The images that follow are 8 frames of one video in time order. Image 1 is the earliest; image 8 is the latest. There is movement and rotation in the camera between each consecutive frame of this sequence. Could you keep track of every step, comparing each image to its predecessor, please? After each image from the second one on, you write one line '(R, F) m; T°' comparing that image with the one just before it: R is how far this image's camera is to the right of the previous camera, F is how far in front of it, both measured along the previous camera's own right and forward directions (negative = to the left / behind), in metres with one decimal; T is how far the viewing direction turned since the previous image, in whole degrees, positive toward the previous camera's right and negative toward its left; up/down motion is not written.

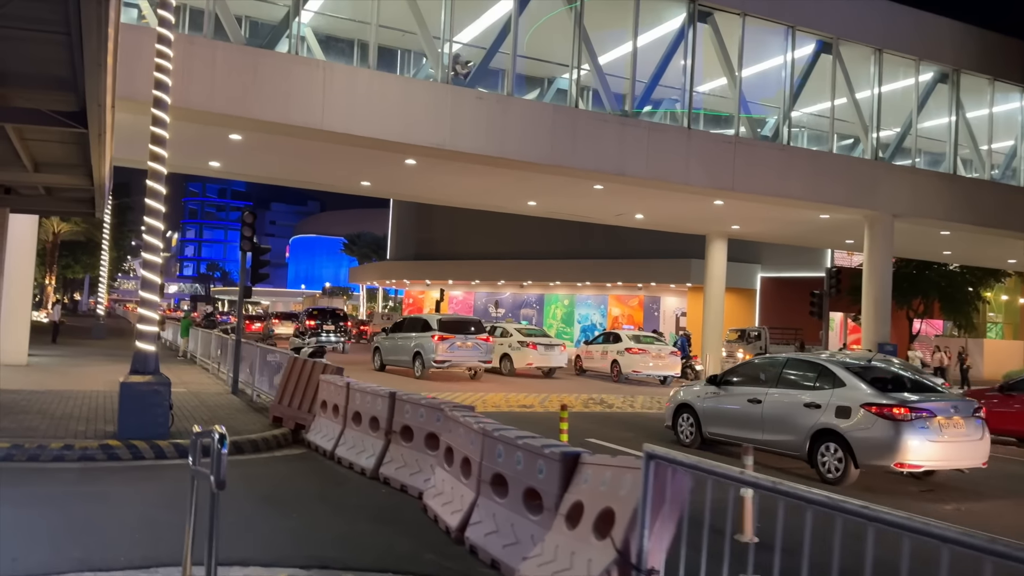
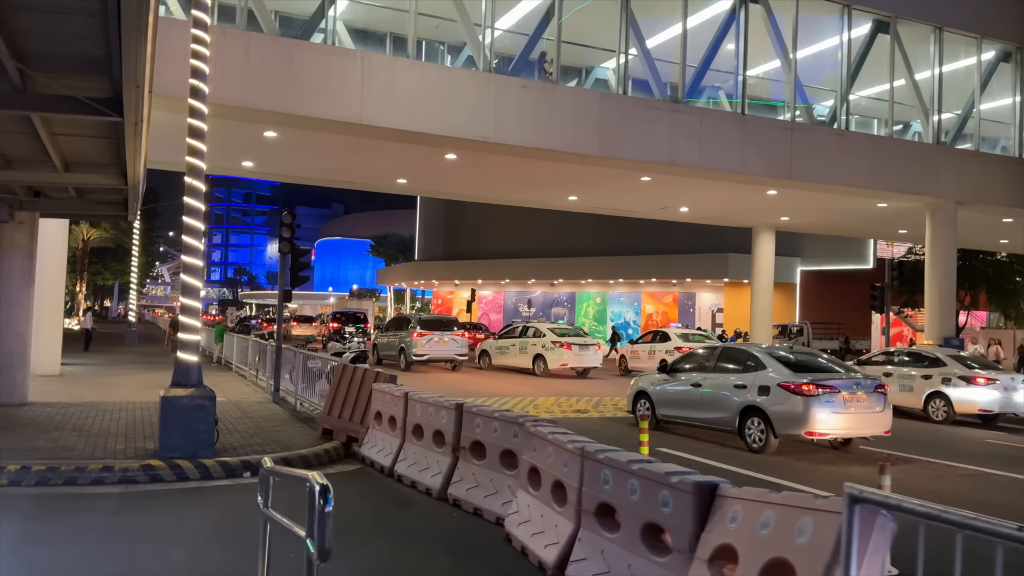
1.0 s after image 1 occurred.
(-0.5, +0.9) m; -2°
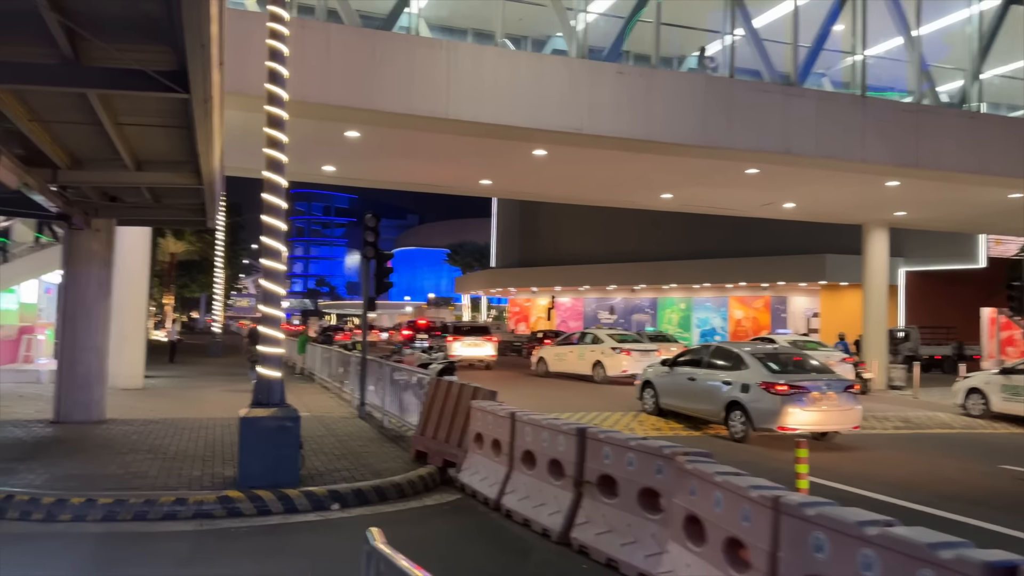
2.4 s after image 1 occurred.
(-0.5, +1.2) m; -5°
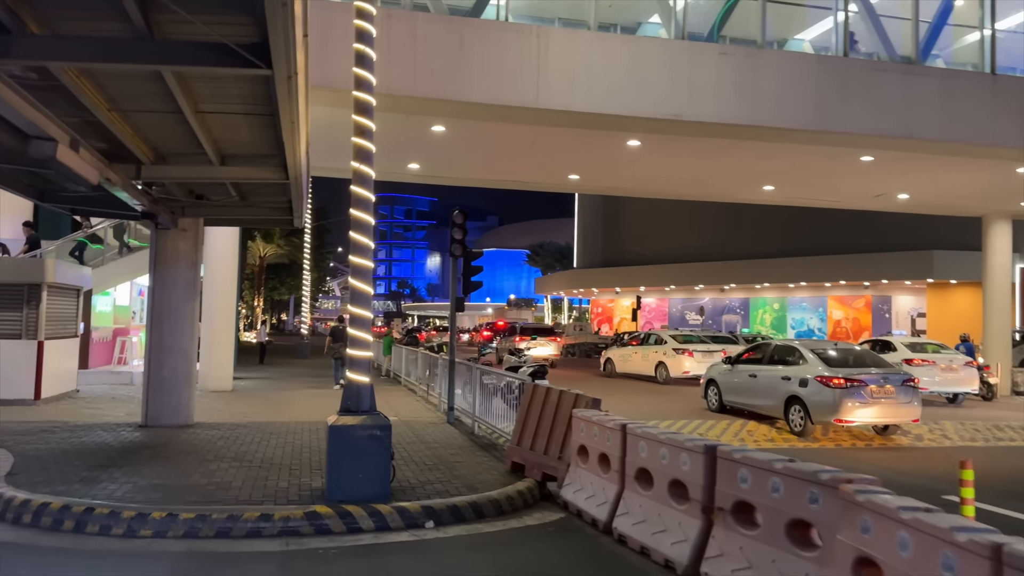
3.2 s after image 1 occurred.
(-0.3, +0.7) m; -6°
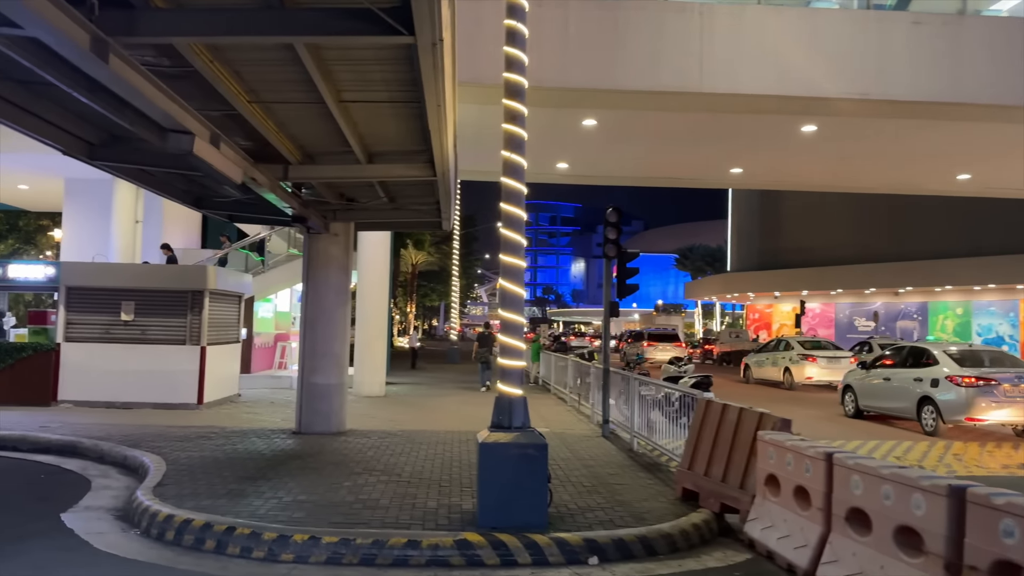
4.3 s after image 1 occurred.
(-0.2, +0.9) m; -10°
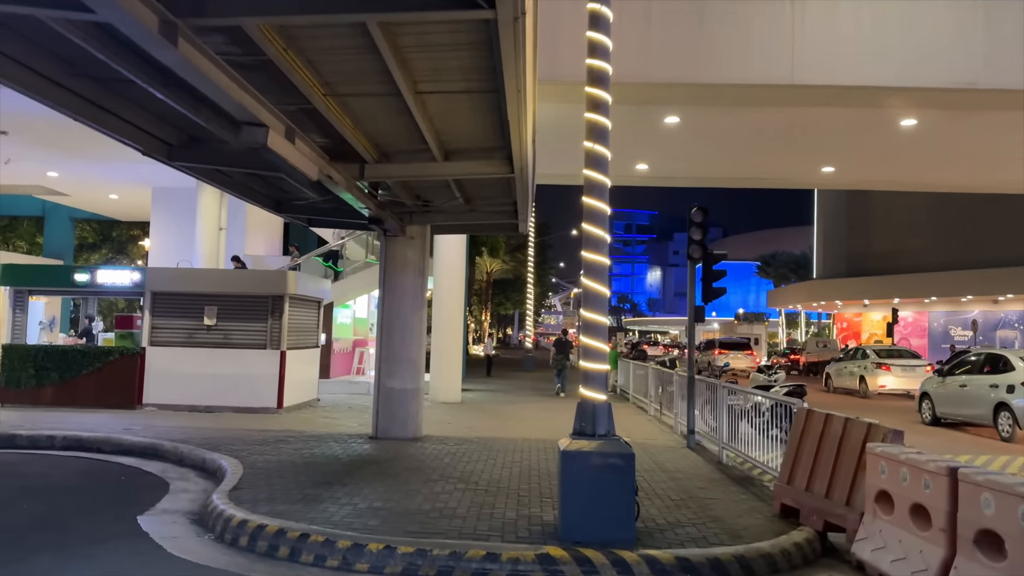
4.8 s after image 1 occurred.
(-0.1, +0.3) m; -5°
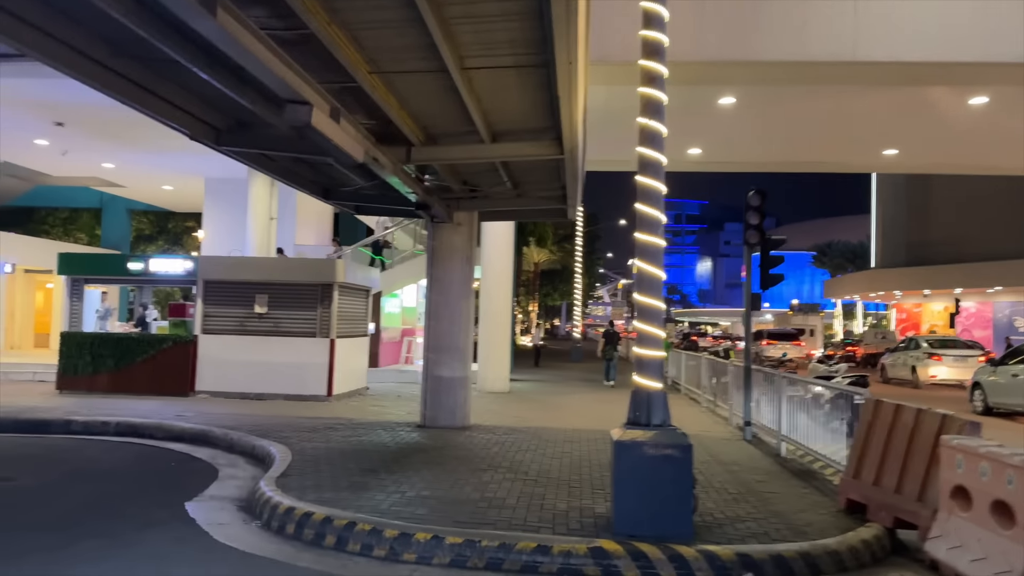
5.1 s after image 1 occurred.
(0.0, +0.2) m; -3°
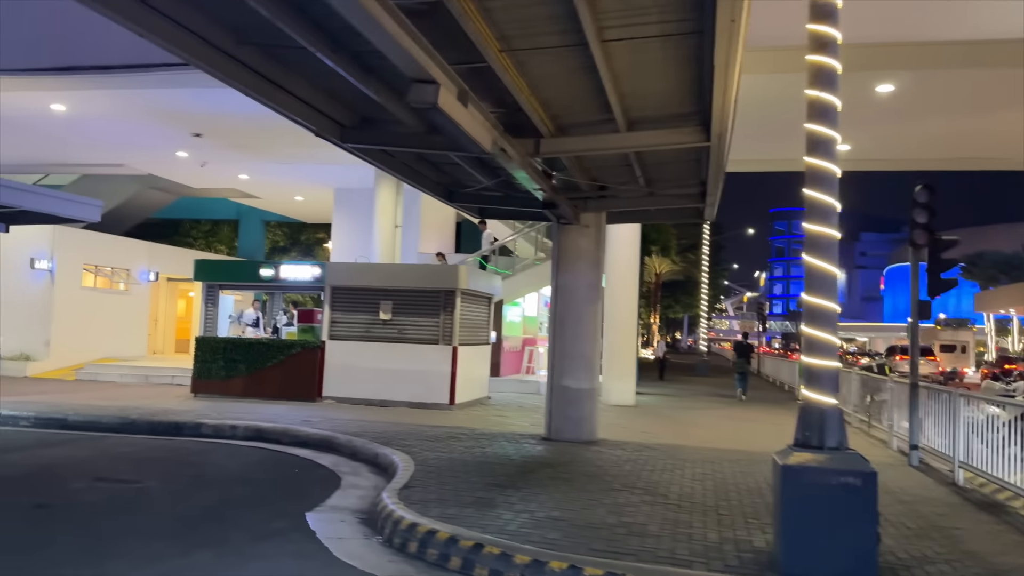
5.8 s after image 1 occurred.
(-0.2, +0.6) m; -8°
